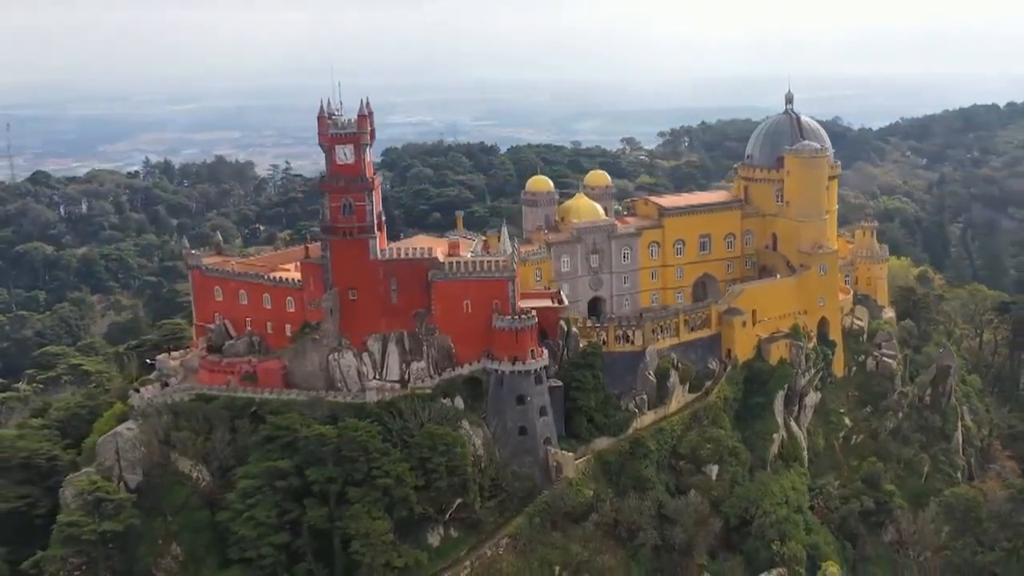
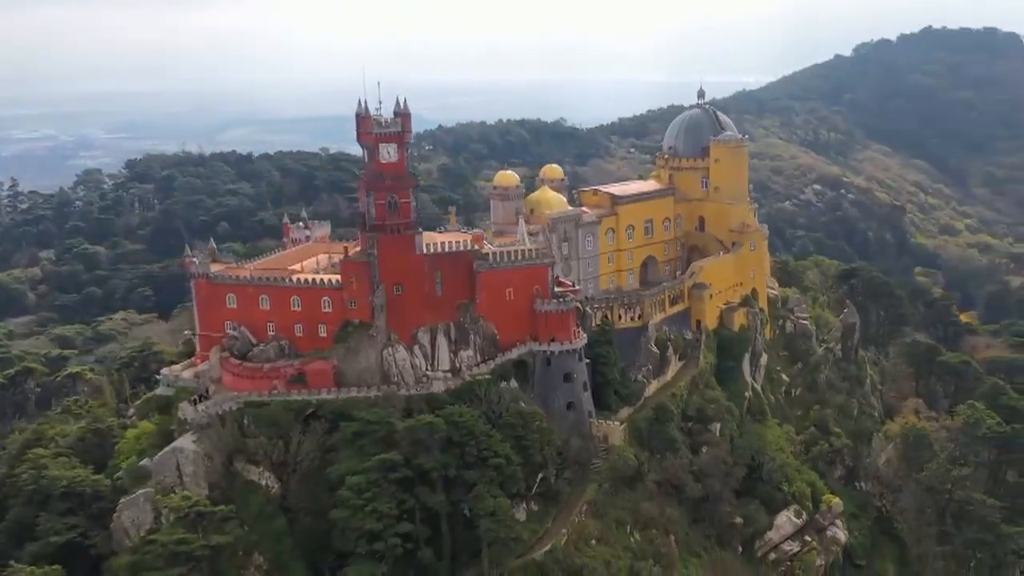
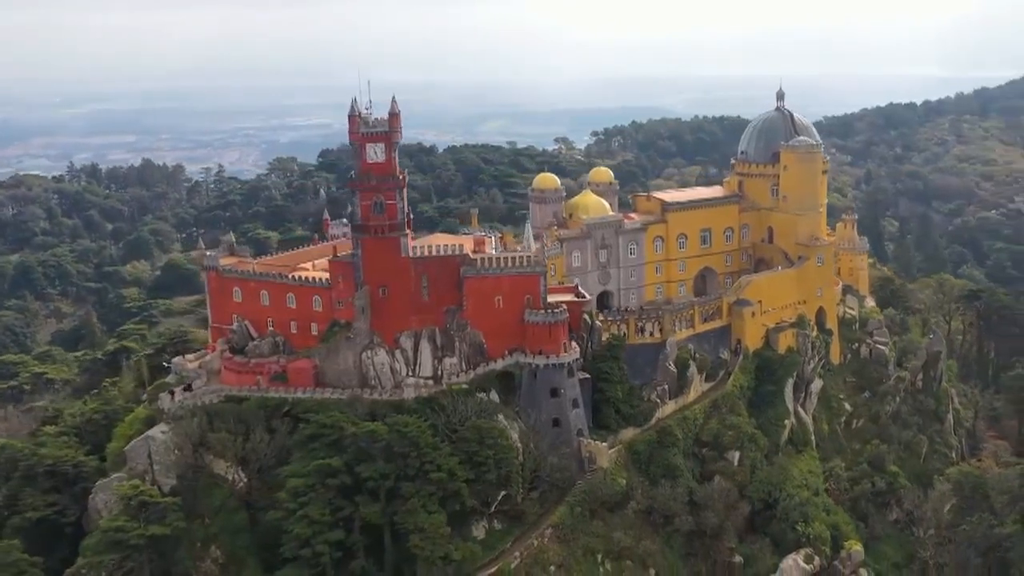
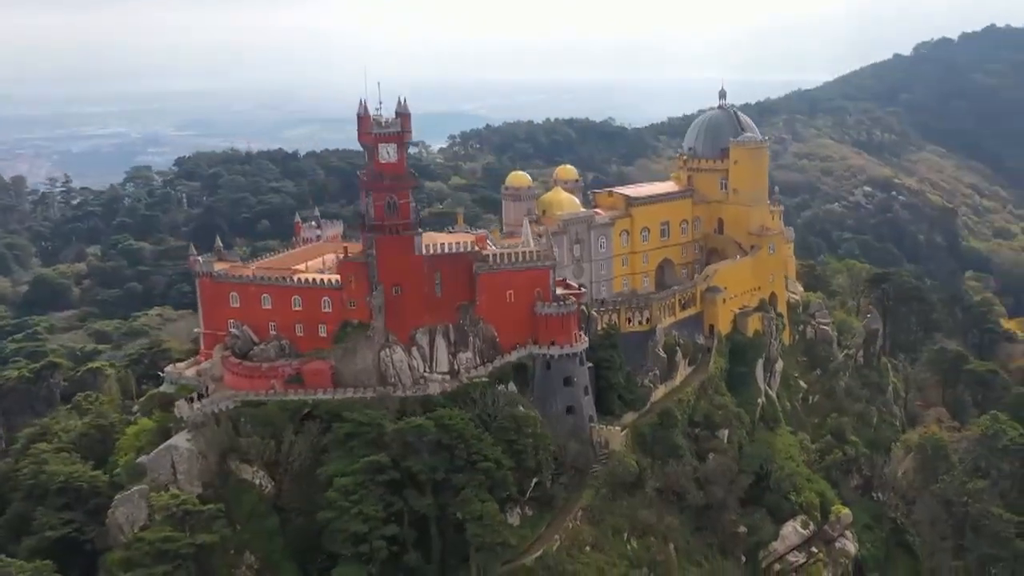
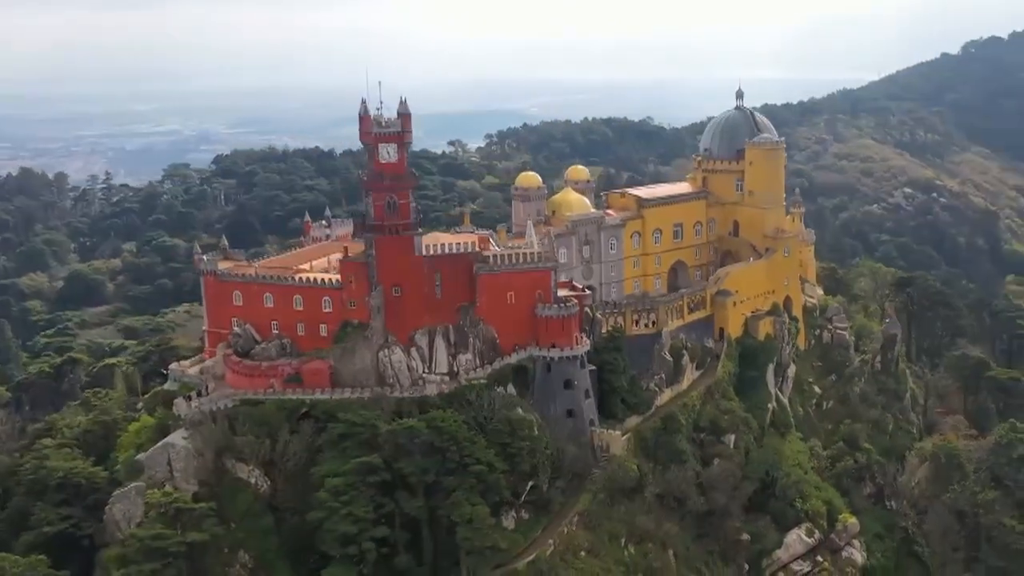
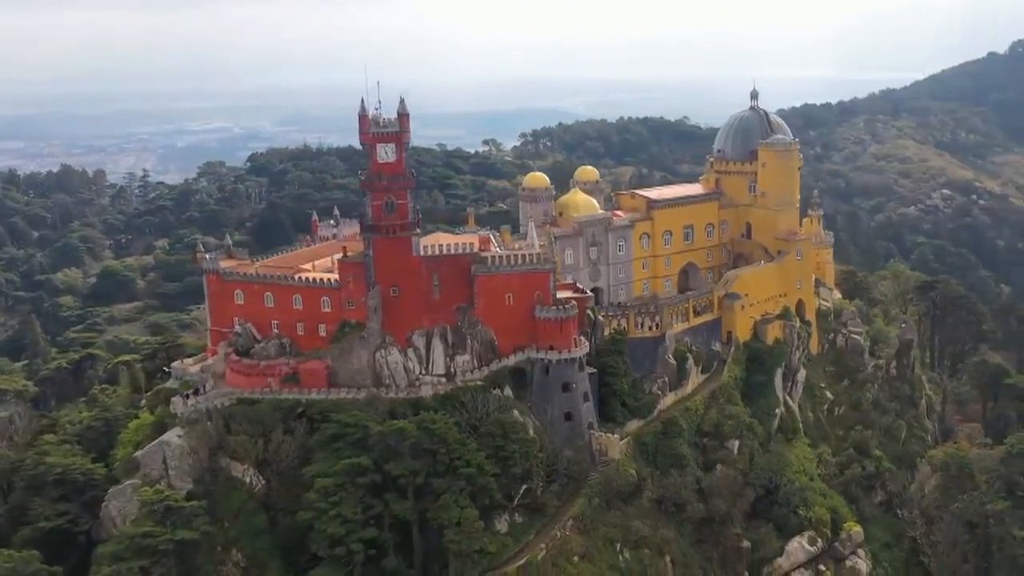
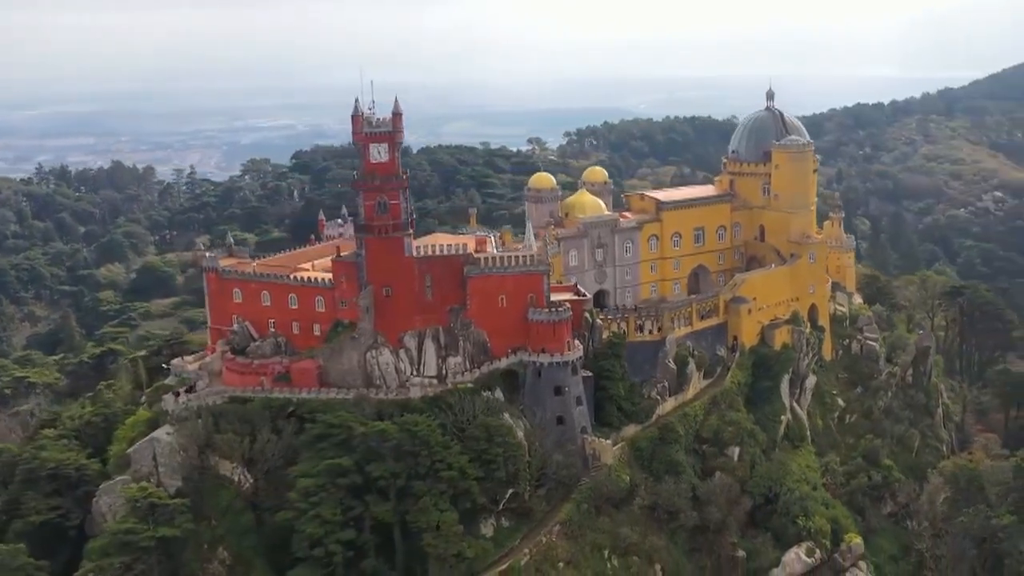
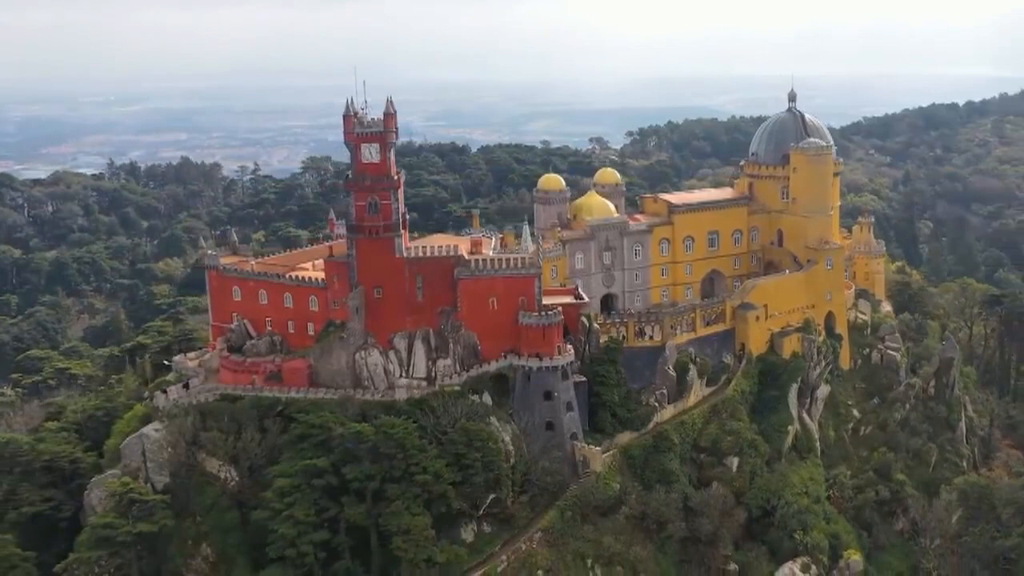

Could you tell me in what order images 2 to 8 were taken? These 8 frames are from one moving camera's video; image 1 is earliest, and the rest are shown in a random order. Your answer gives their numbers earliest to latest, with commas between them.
8, 3, 7, 6, 5, 4, 2
